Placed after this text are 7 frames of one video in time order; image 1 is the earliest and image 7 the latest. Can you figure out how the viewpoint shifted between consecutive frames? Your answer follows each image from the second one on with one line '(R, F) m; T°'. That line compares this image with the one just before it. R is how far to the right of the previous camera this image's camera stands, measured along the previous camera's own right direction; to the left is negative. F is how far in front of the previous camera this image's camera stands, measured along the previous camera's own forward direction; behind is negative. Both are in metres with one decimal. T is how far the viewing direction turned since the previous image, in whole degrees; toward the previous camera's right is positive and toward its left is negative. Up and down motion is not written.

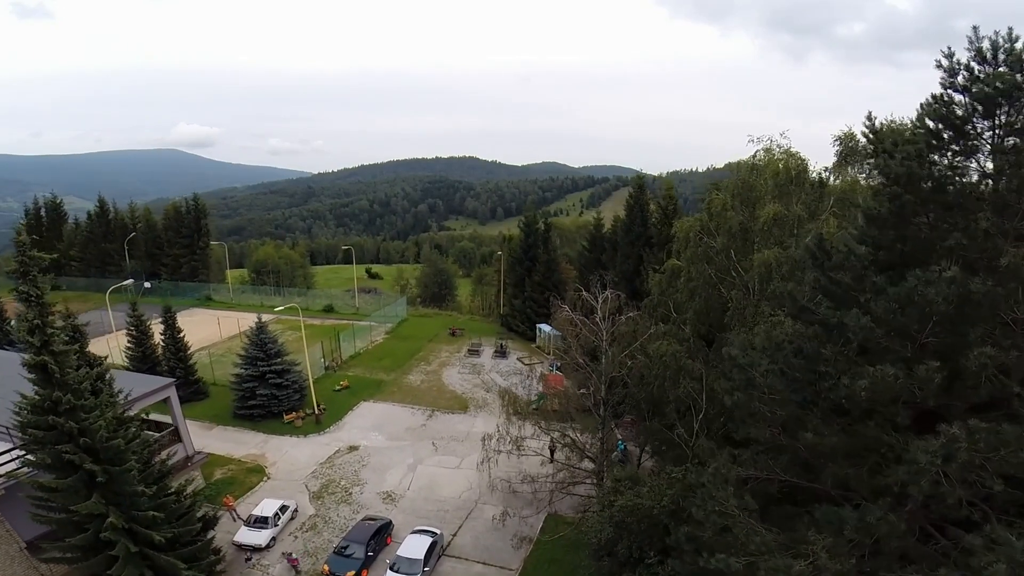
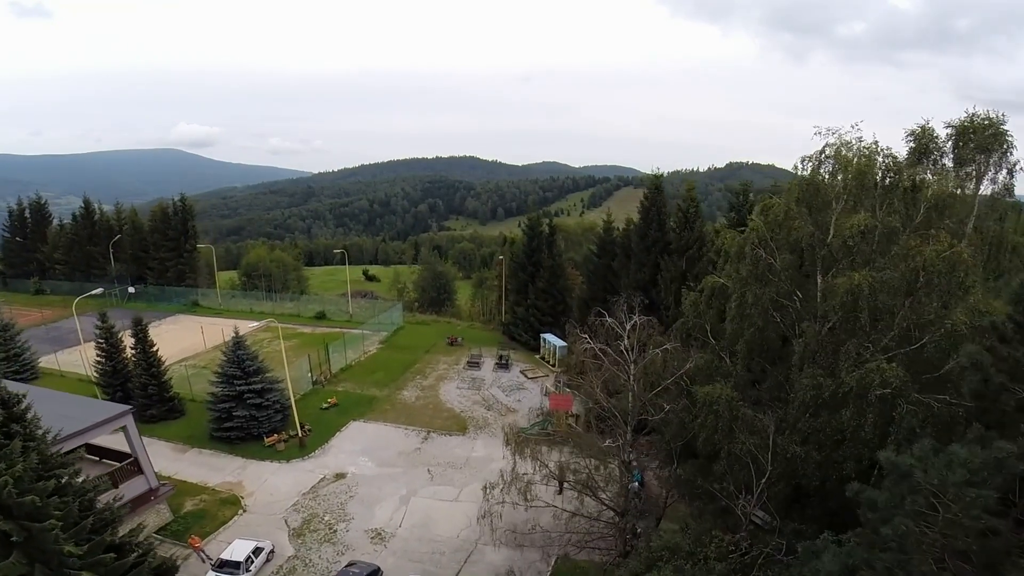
(-0.1, +2.4) m; 0°
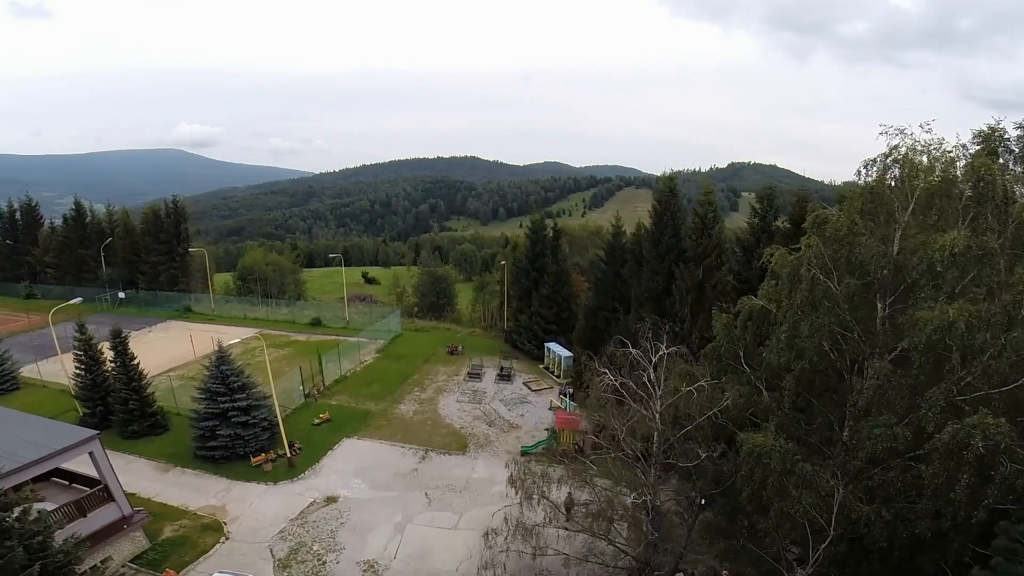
(-0.1, +1.5) m; 0°
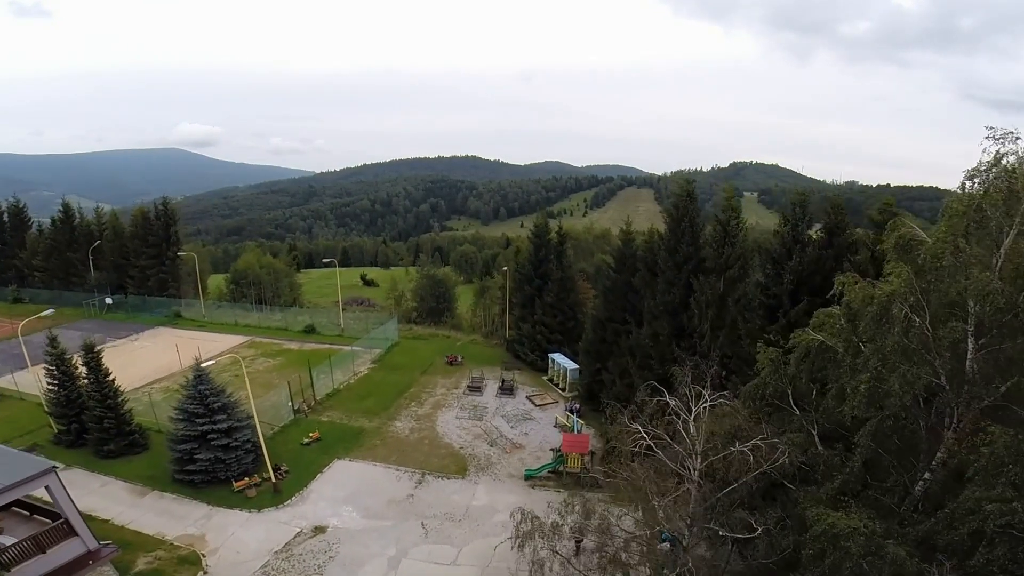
(-0.1, +1.7) m; 0°
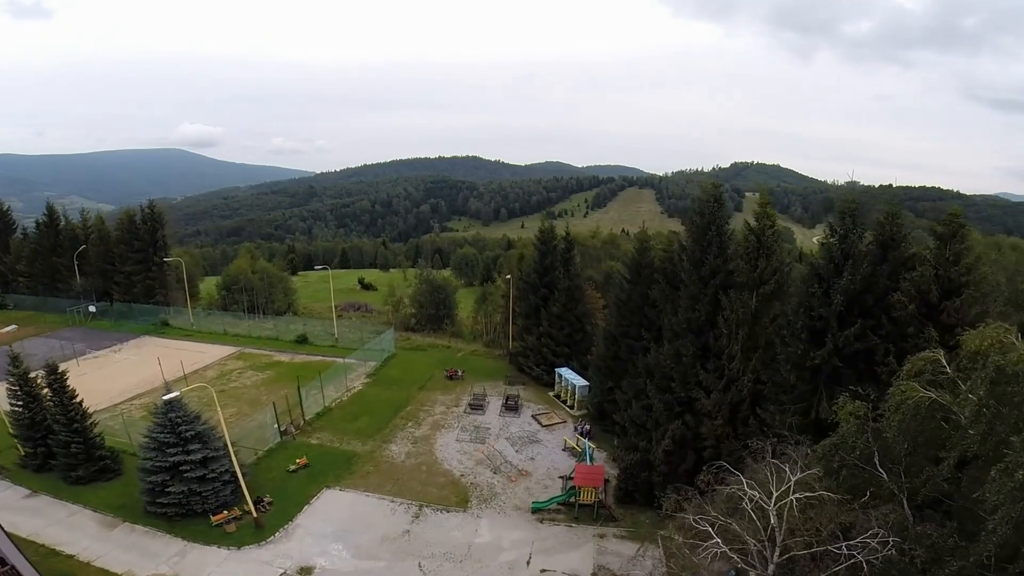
(-0.2, +2.0) m; 0°
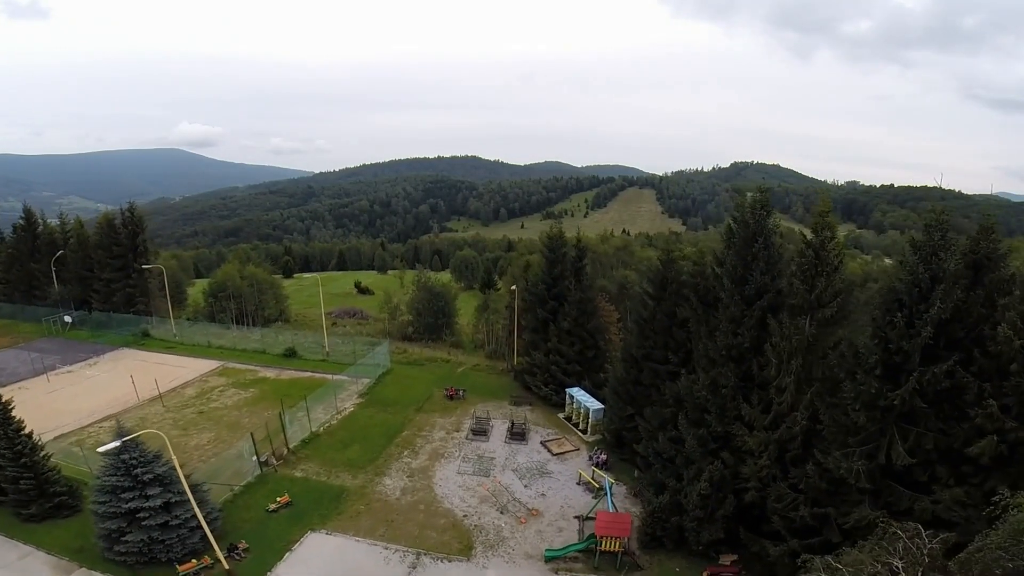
(-0.3, +2.5) m; 0°
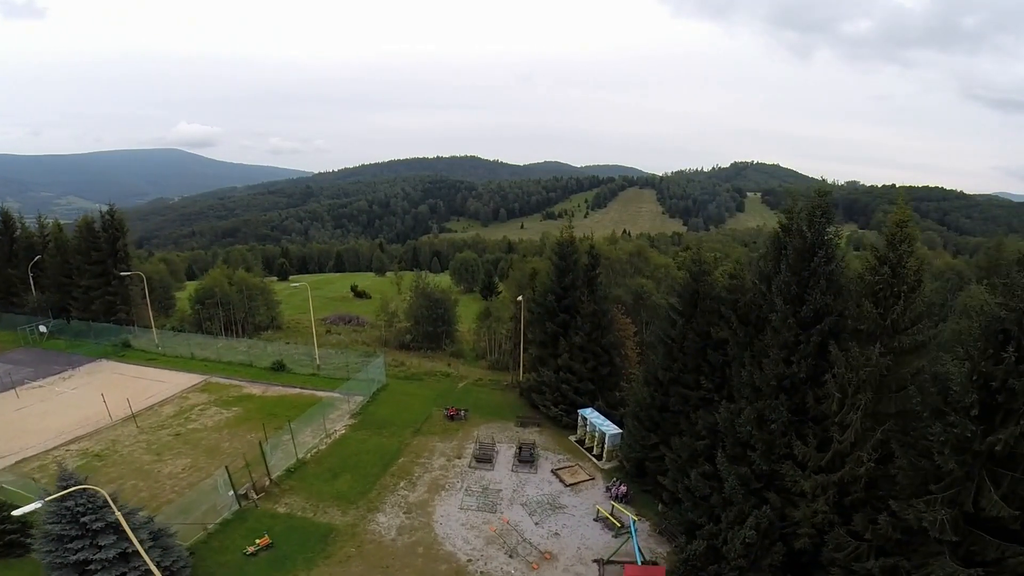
(-0.3, +2.3) m; 0°
